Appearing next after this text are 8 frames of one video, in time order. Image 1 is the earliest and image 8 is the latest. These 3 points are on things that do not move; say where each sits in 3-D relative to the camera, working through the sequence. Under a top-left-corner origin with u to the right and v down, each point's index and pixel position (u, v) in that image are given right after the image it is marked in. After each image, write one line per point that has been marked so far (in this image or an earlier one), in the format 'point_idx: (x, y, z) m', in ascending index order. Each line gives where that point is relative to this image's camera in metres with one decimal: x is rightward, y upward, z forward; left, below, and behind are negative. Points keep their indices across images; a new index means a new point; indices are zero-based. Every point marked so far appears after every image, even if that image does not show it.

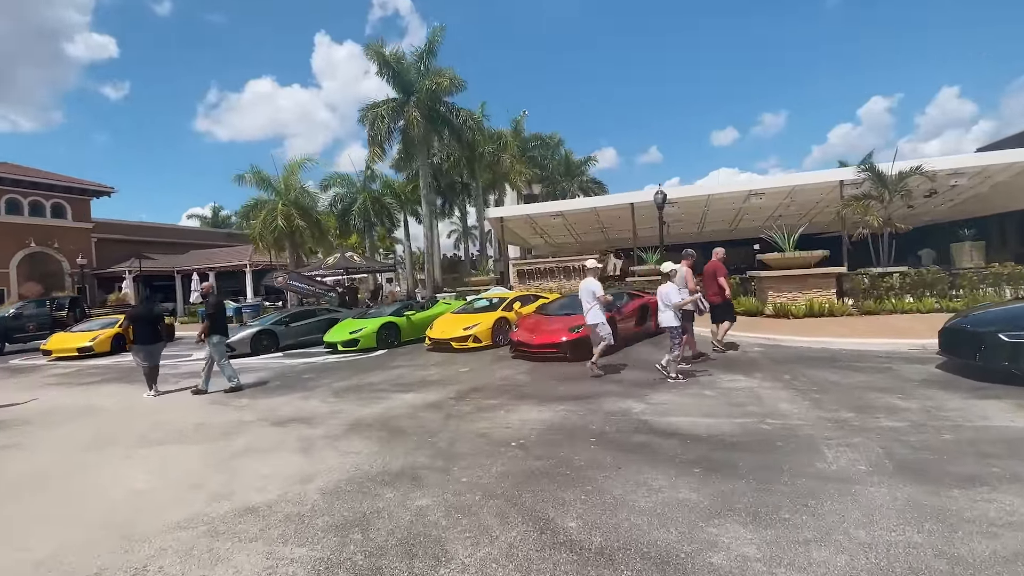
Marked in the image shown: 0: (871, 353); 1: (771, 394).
0: (+6.1, -1.1, +8.1) m
1: (+3.3, -1.4, +6.0) m
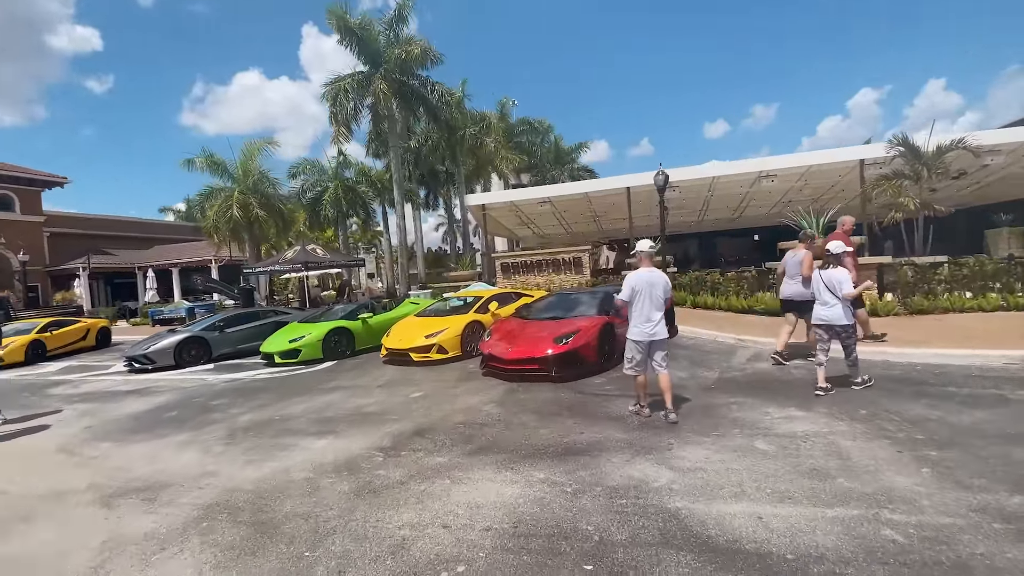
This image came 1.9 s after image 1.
0: (+5.7, -1.0, +6.0) m
1: (+2.9, -1.3, +3.9) m
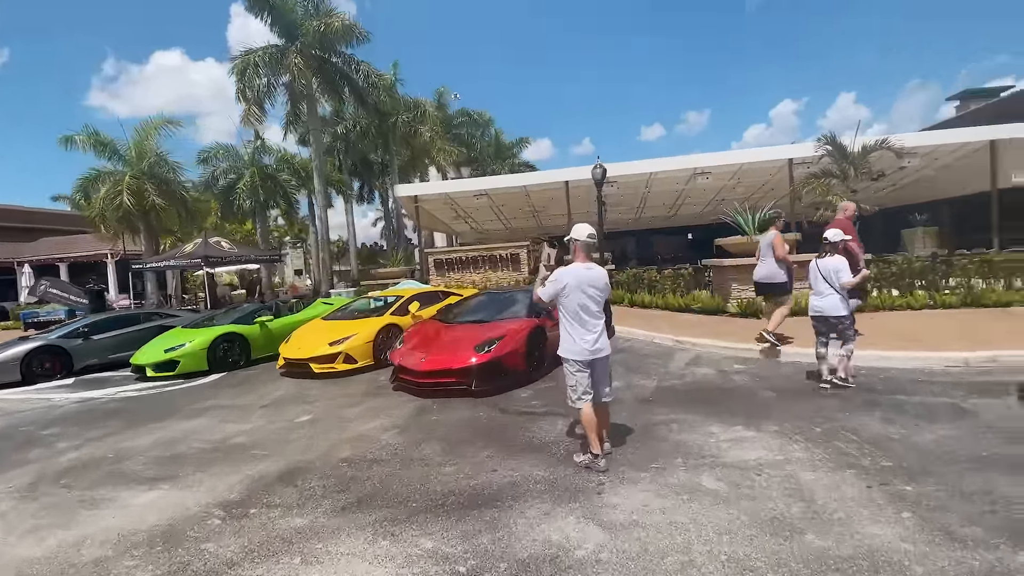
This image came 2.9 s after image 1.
0: (+4.7, -1.0, +5.6) m
1: (+2.1, -1.3, +3.2) m
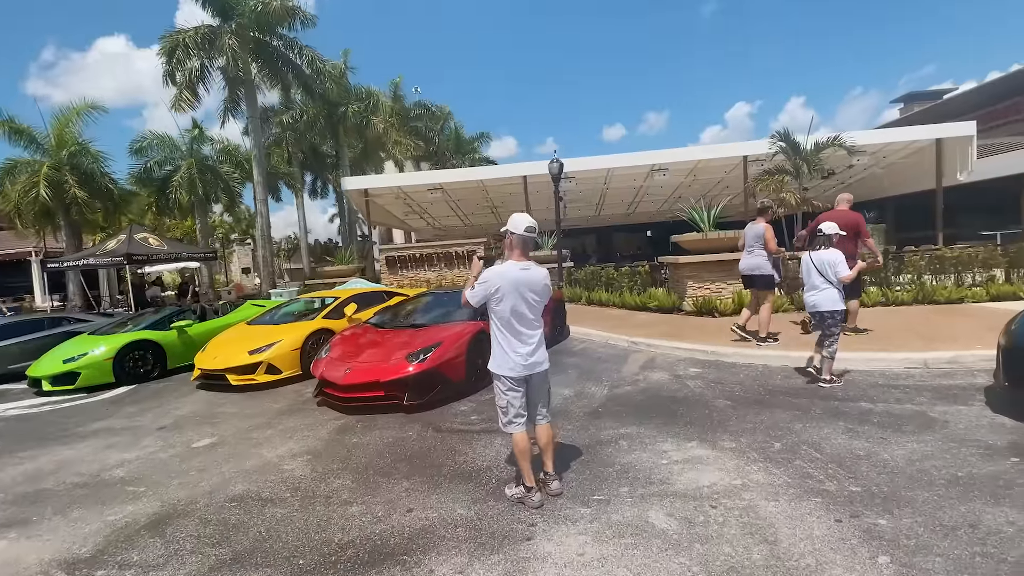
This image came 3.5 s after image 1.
0: (+4.0, -1.0, +5.4) m
1: (+1.6, -1.4, +2.7) m
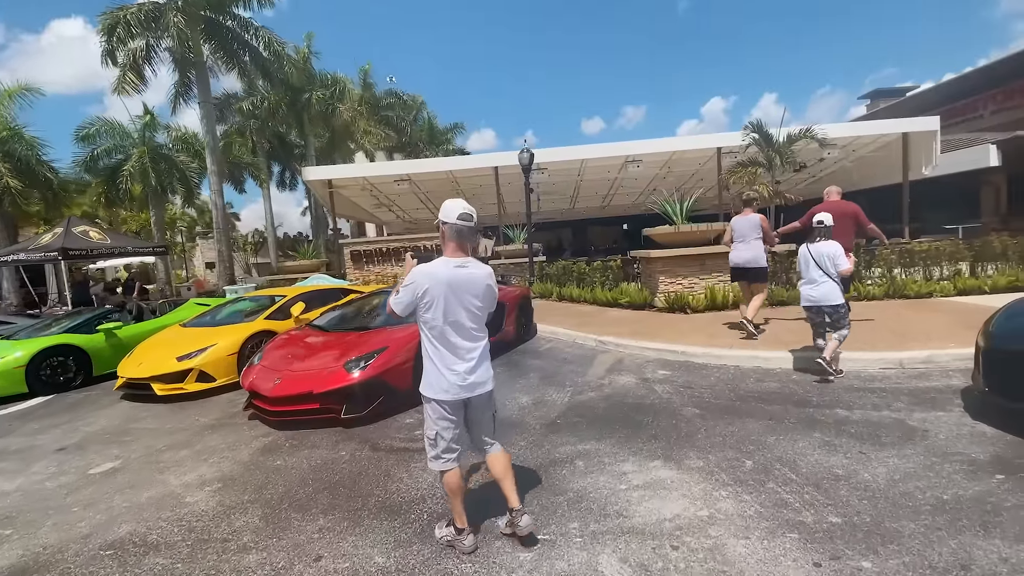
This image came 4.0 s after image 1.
0: (+3.5, -1.0, +5.1) m
1: (+1.2, -1.4, +2.3) m
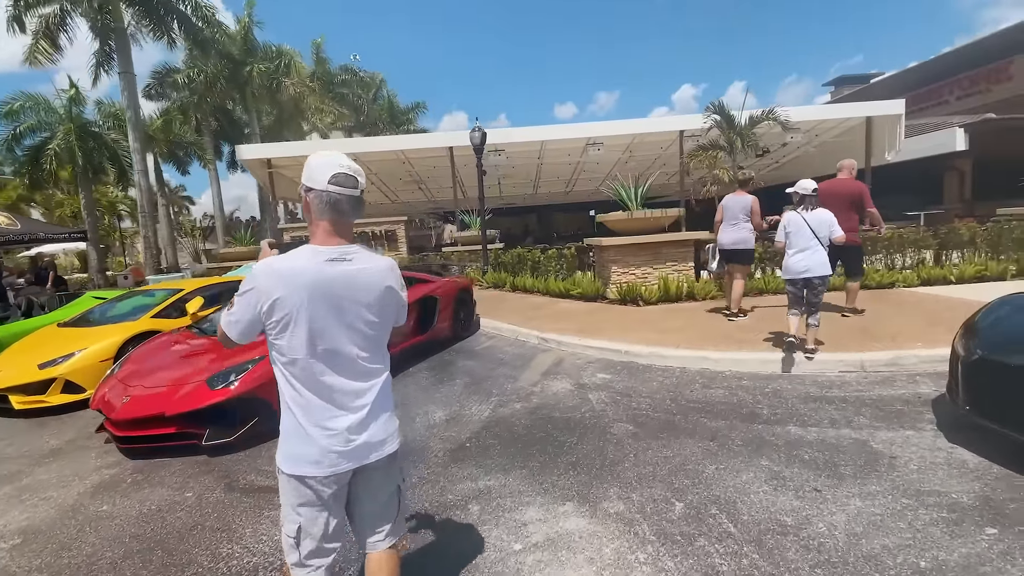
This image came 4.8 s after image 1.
0: (+2.6, -0.9, +4.5) m
1: (+0.6, -1.4, +1.7) m
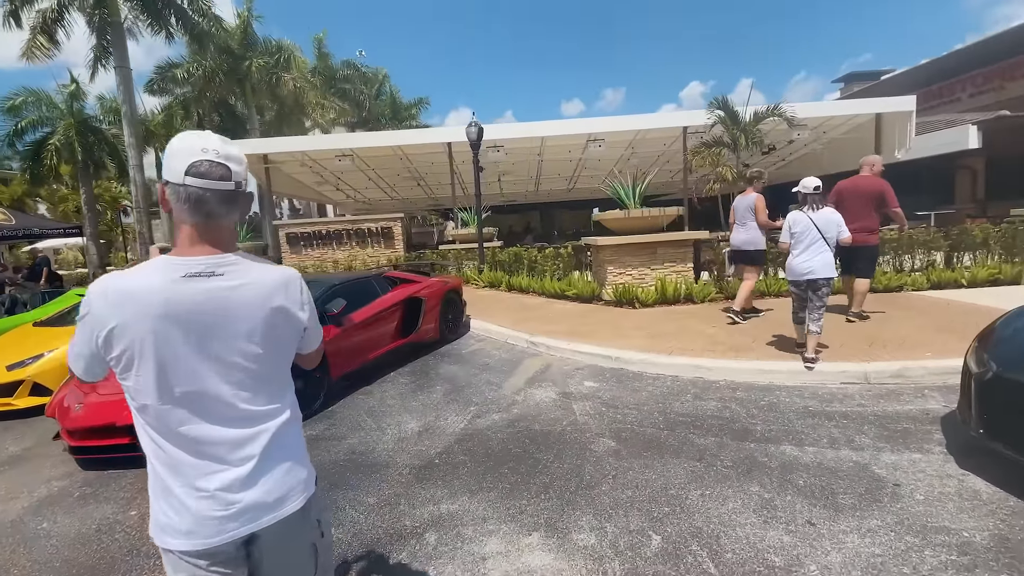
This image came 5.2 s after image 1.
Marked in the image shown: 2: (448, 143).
0: (+2.5, -1.0, +4.2) m
1: (+0.4, -1.5, +1.4) m
2: (-2.1, +4.7, +15.5) m
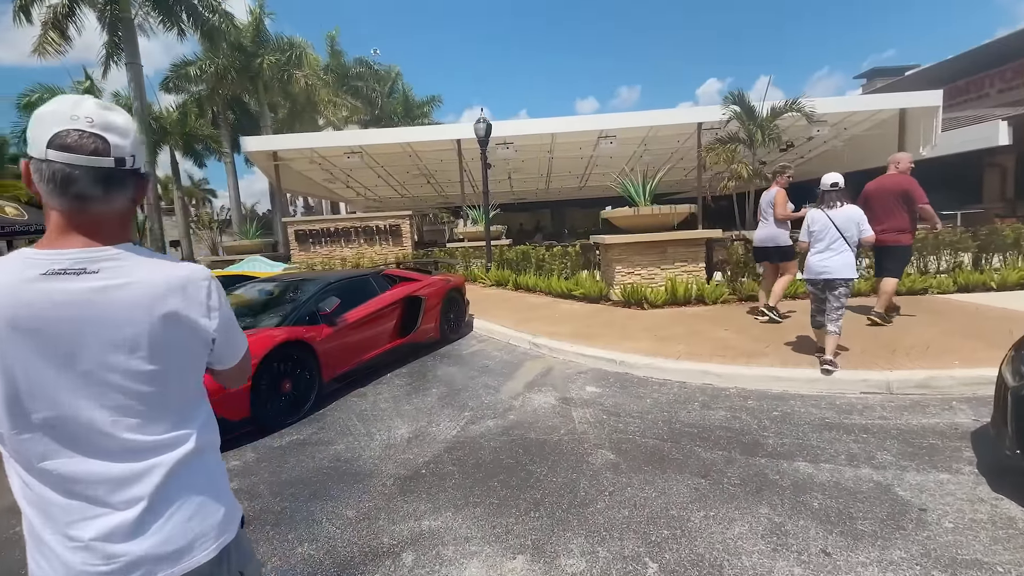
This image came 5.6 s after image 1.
0: (+2.4, -1.0, +3.9) m
1: (+0.2, -1.5, +1.2) m
2: (-1.8, +4.7, +15.4) m
